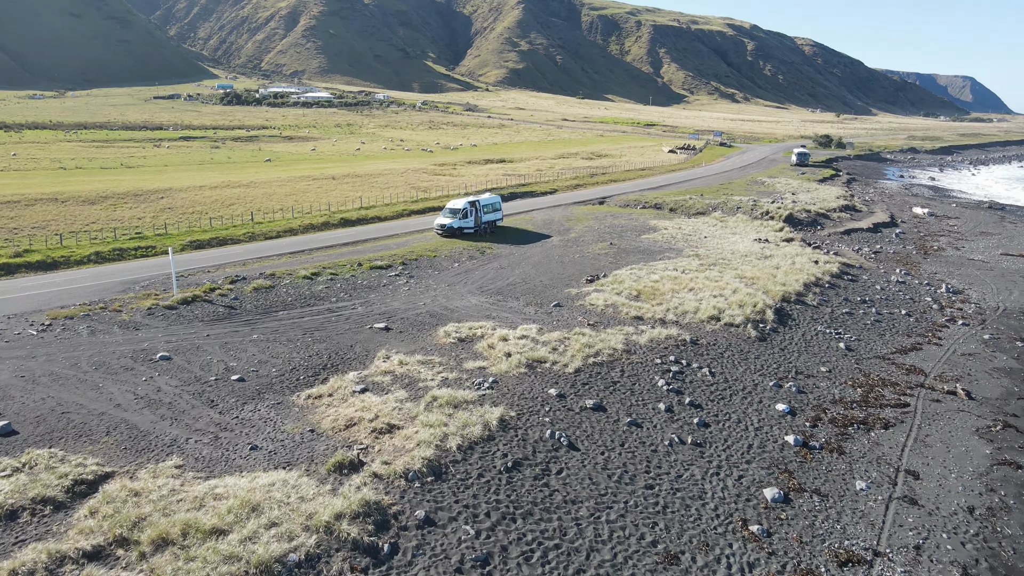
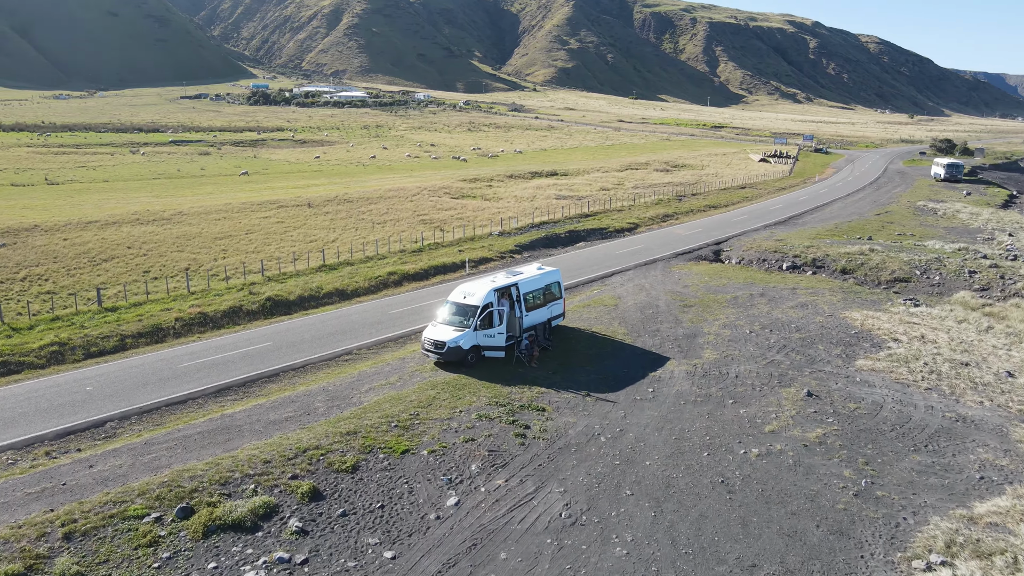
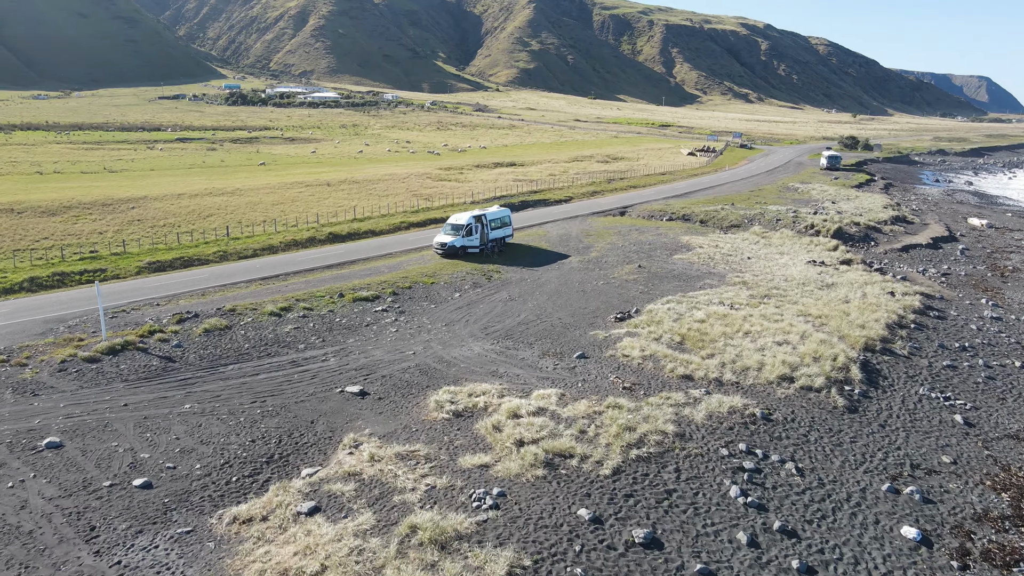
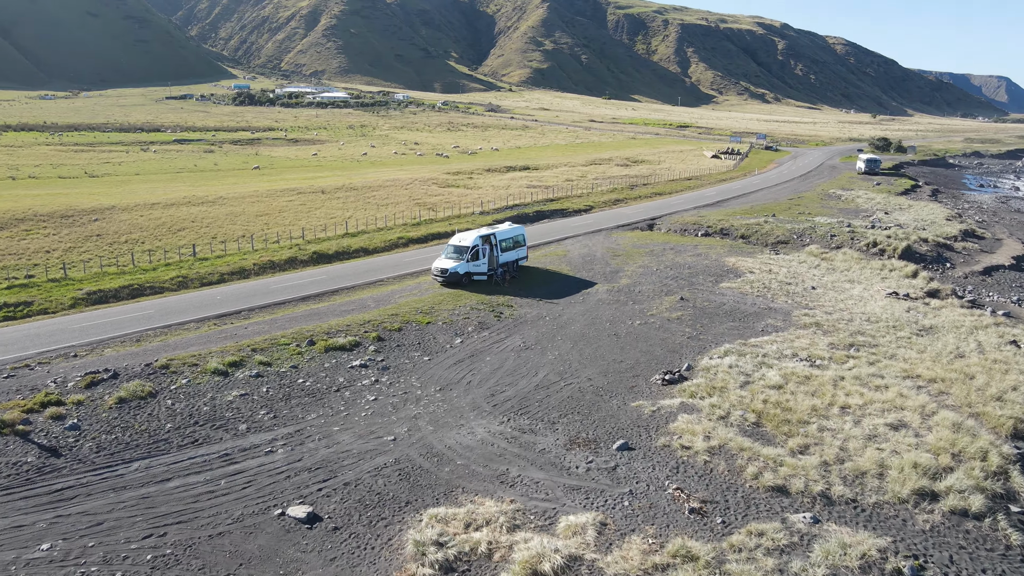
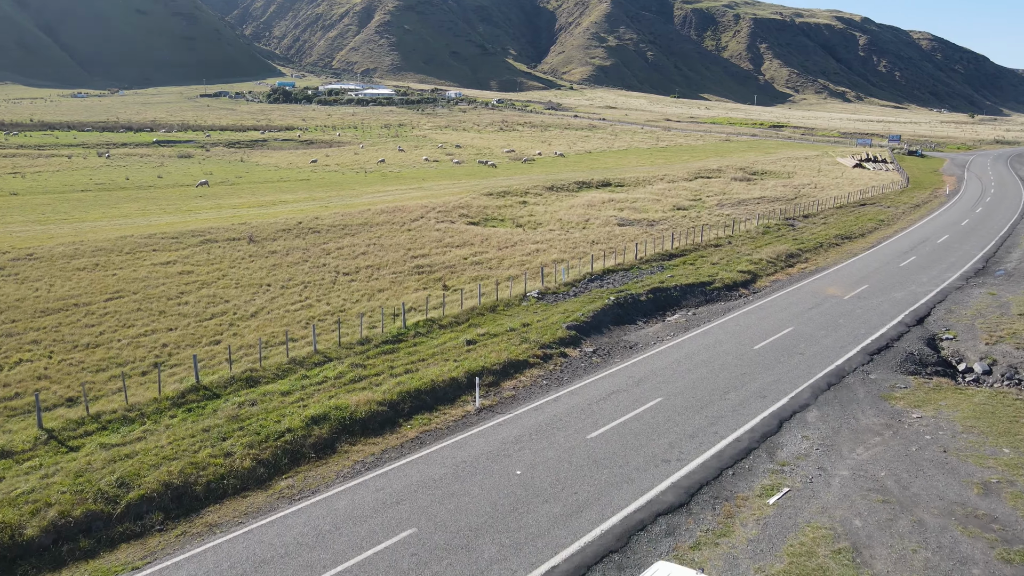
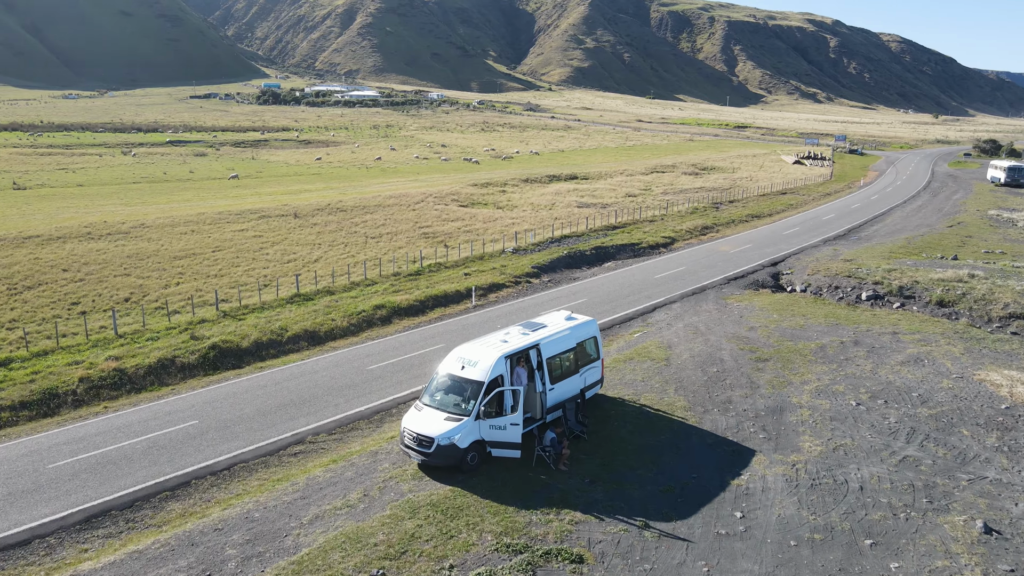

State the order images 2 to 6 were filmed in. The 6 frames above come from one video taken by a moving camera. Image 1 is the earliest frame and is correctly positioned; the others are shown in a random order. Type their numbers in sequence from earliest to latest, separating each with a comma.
3, 4, 2, 6, 5
